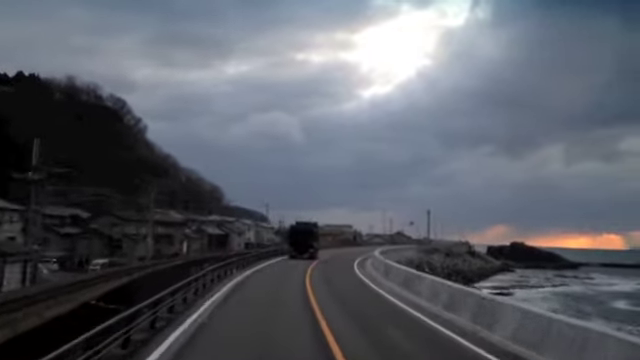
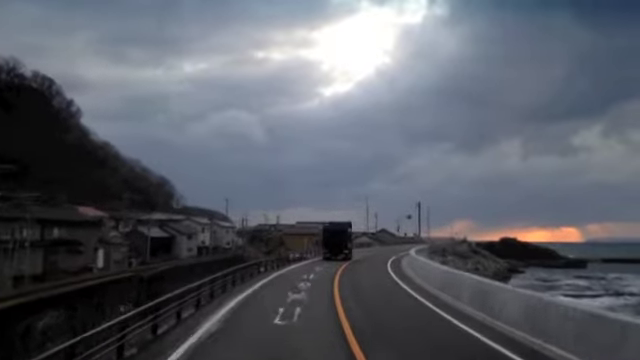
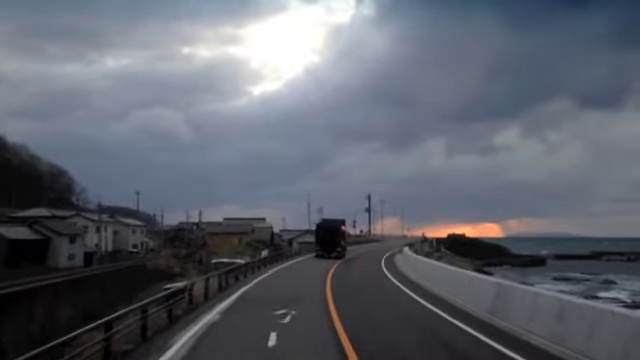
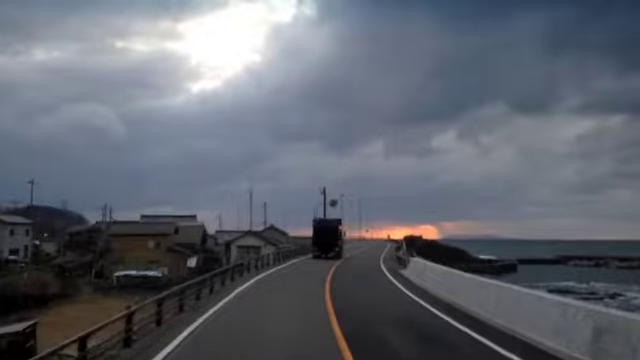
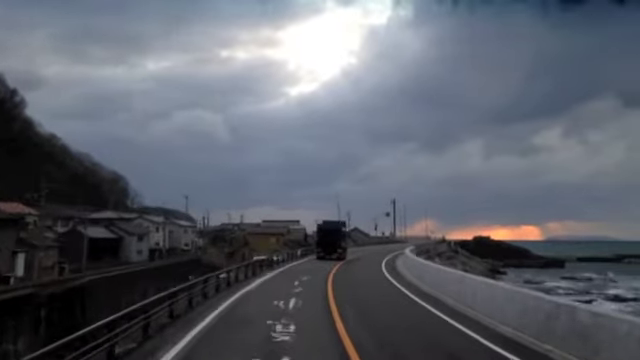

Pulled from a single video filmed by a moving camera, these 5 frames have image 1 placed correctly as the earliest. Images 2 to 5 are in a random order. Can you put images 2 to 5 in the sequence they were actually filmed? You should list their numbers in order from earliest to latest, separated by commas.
2, 5, 3, 4
